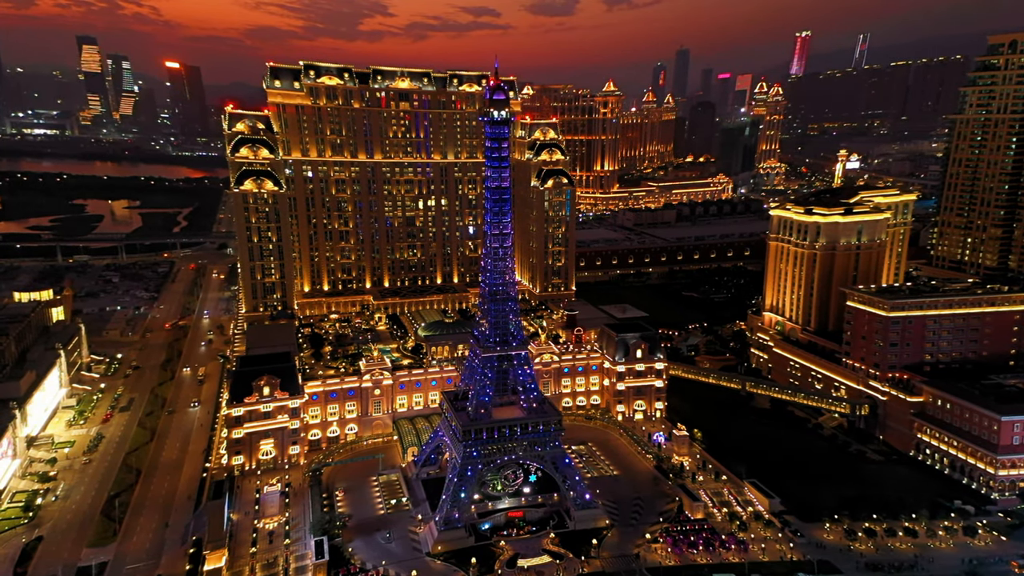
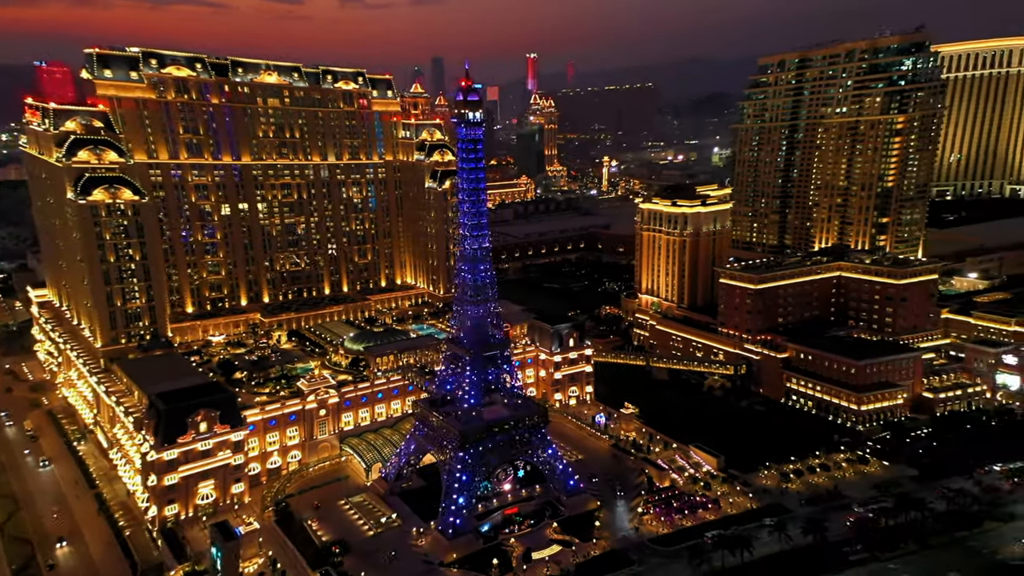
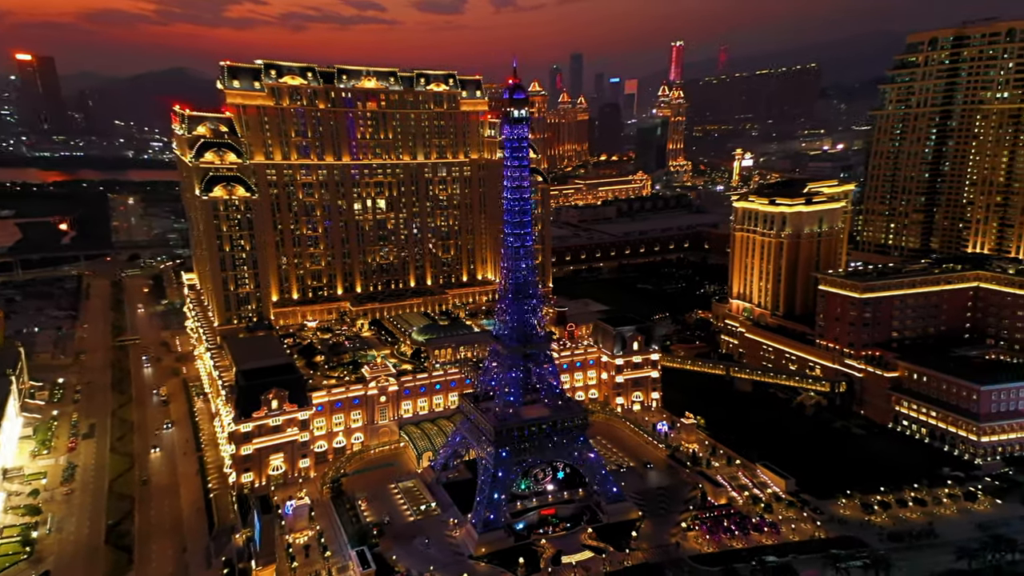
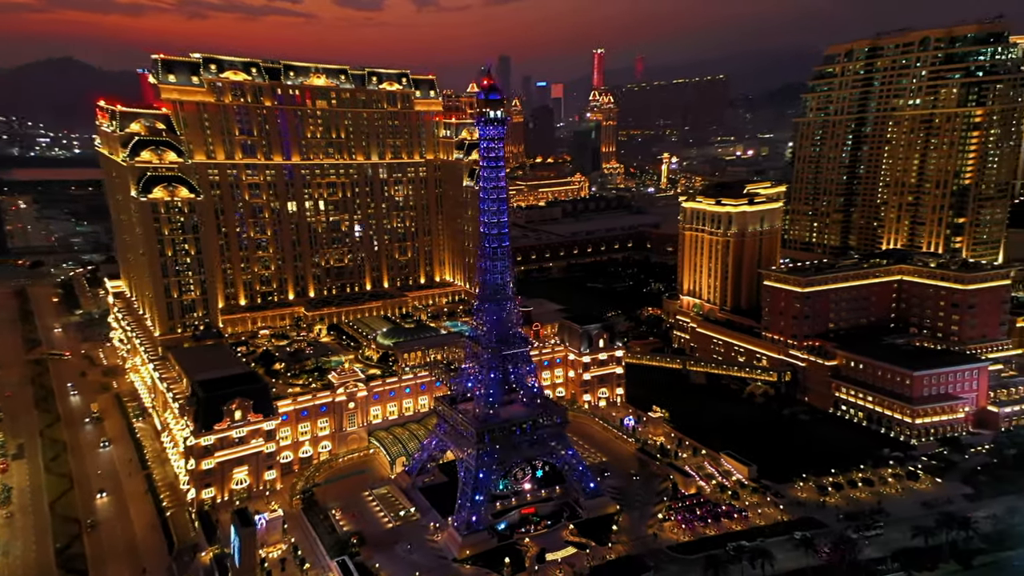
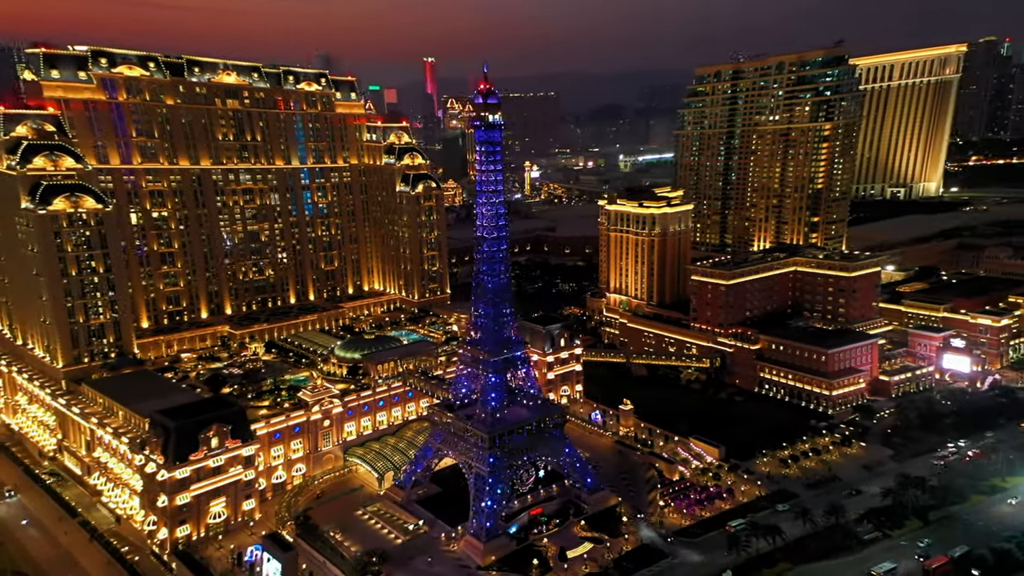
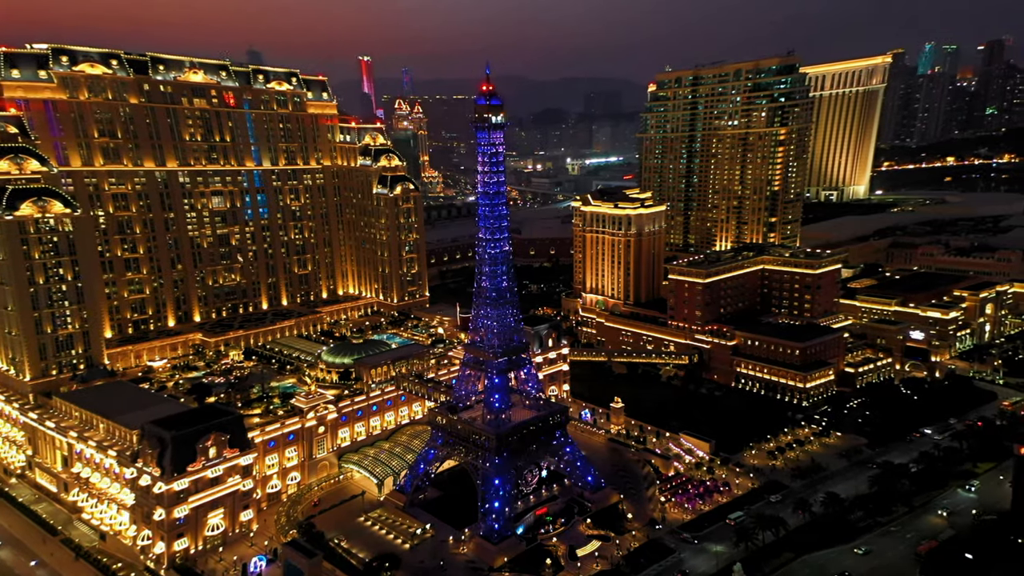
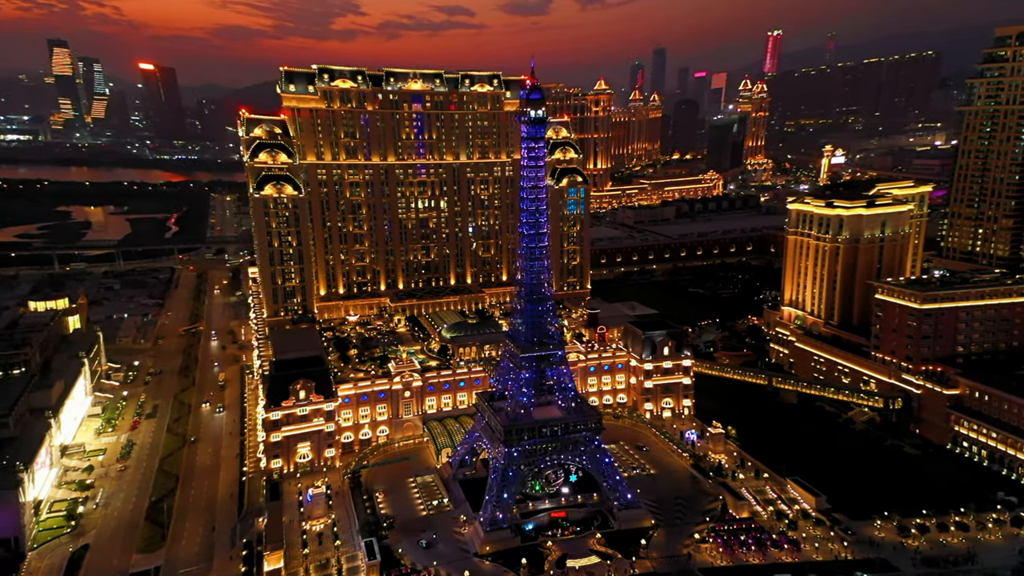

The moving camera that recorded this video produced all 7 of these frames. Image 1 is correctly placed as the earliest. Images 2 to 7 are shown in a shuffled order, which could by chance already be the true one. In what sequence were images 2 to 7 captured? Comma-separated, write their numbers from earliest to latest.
7, 3, 4, 2, 5, 6
